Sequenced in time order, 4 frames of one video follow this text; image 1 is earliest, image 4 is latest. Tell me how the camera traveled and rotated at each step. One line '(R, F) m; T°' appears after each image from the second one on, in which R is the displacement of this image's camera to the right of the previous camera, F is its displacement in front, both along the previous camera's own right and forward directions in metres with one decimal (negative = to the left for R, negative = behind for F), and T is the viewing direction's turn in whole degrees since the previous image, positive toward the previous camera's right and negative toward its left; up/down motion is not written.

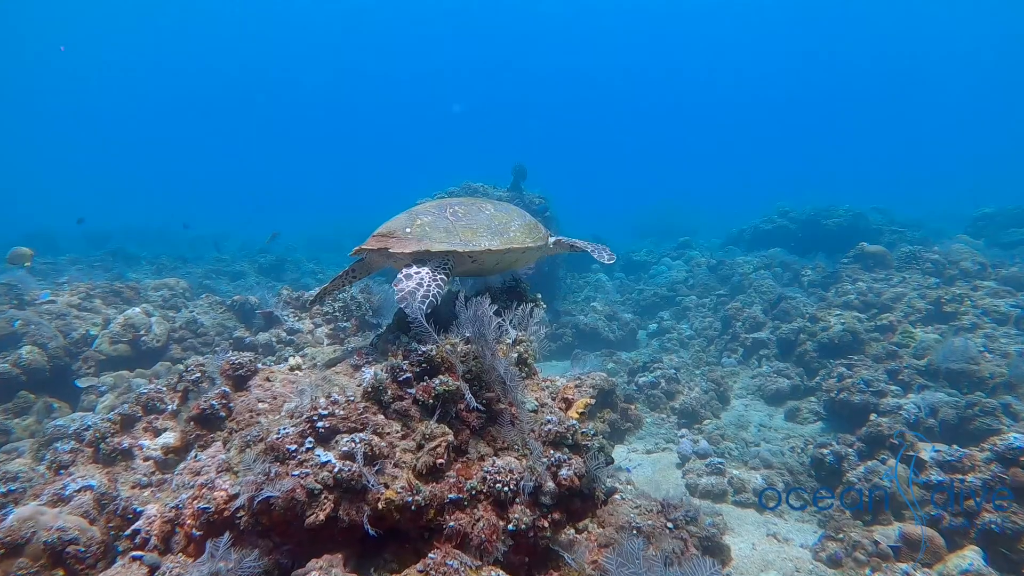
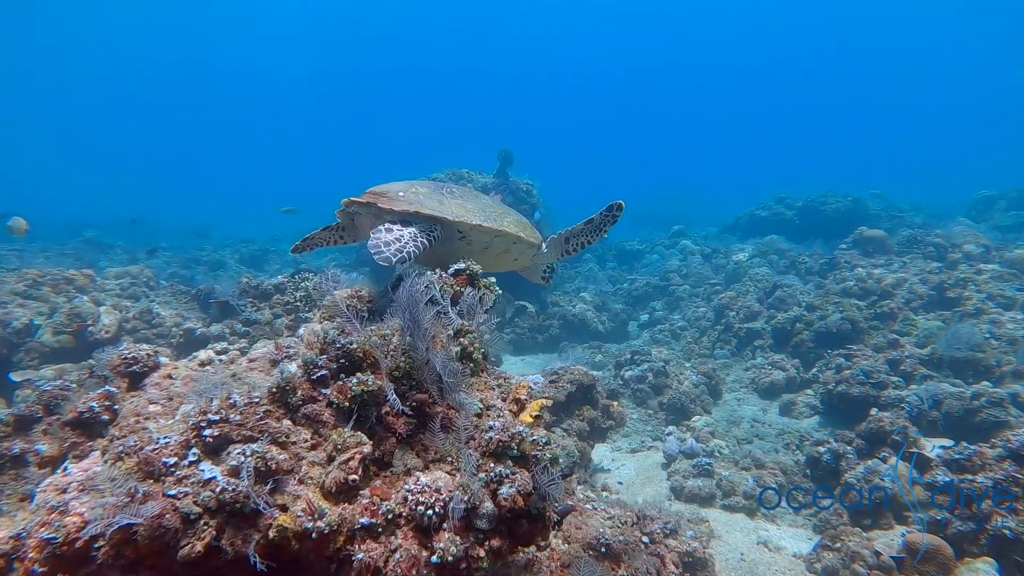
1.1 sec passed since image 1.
(+0.4, +0.6) m; 0°
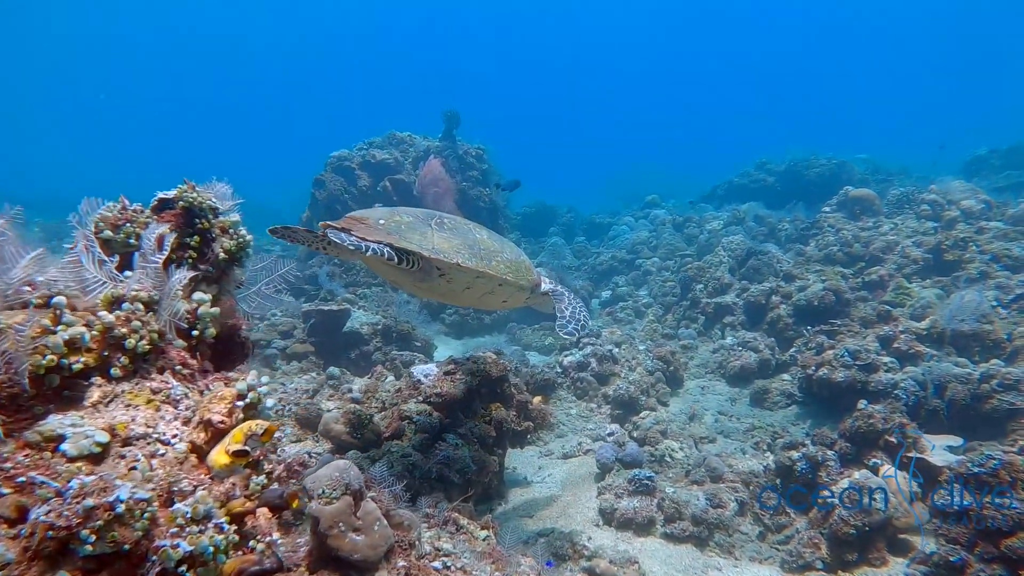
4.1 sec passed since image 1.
(+1.1, +1.7) m; +1°
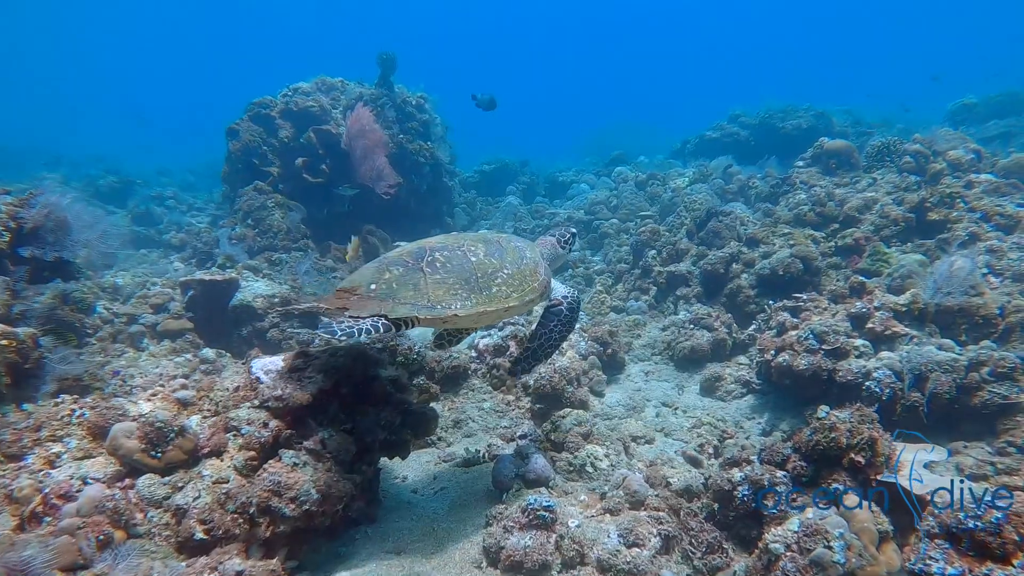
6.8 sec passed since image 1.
(+0.9, +1.4) m; +1°
